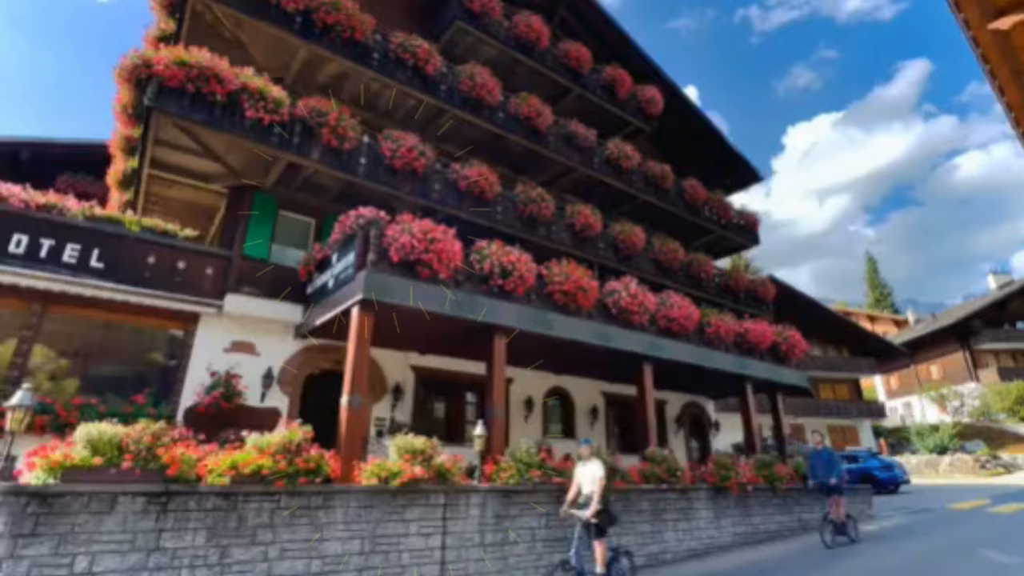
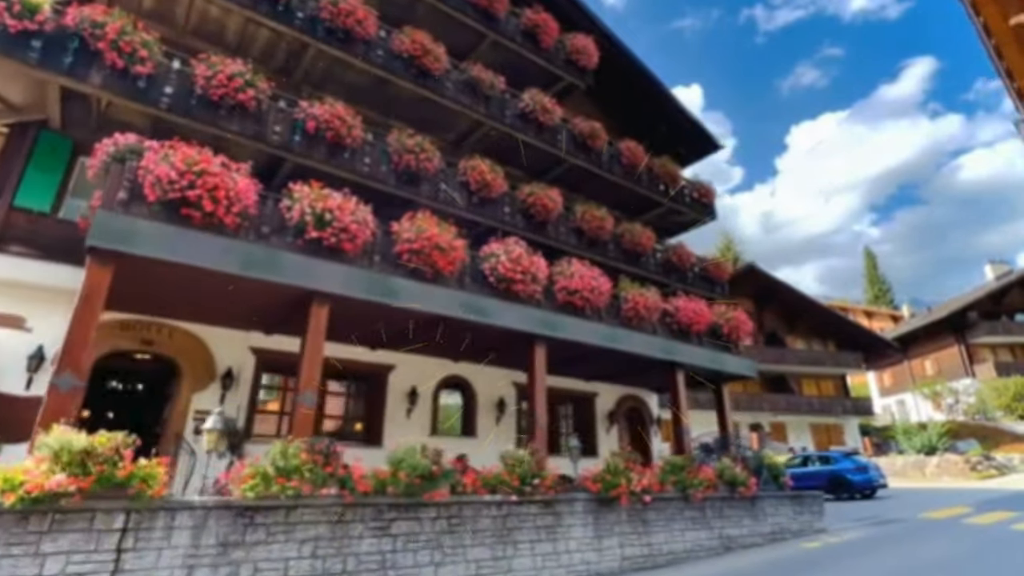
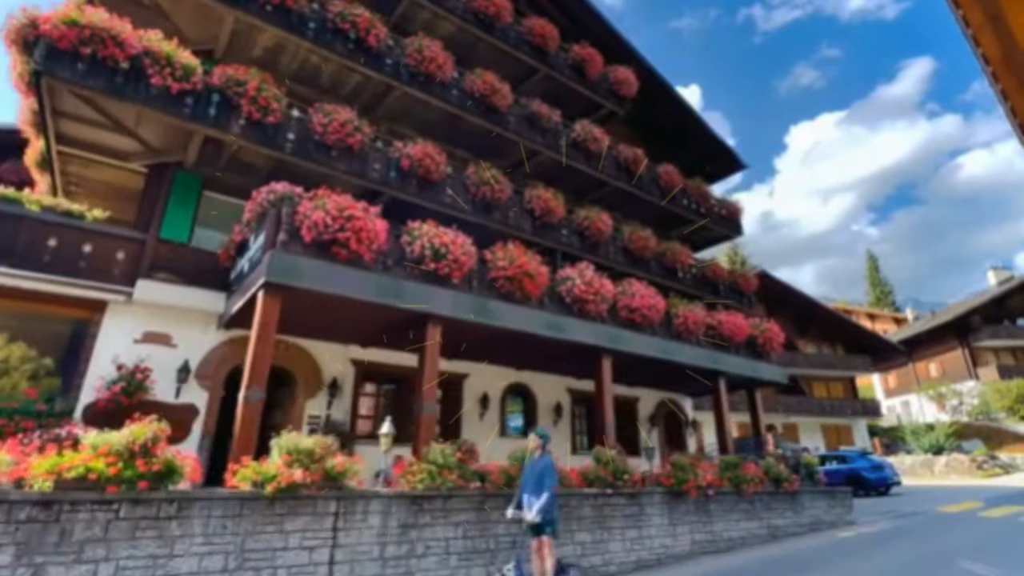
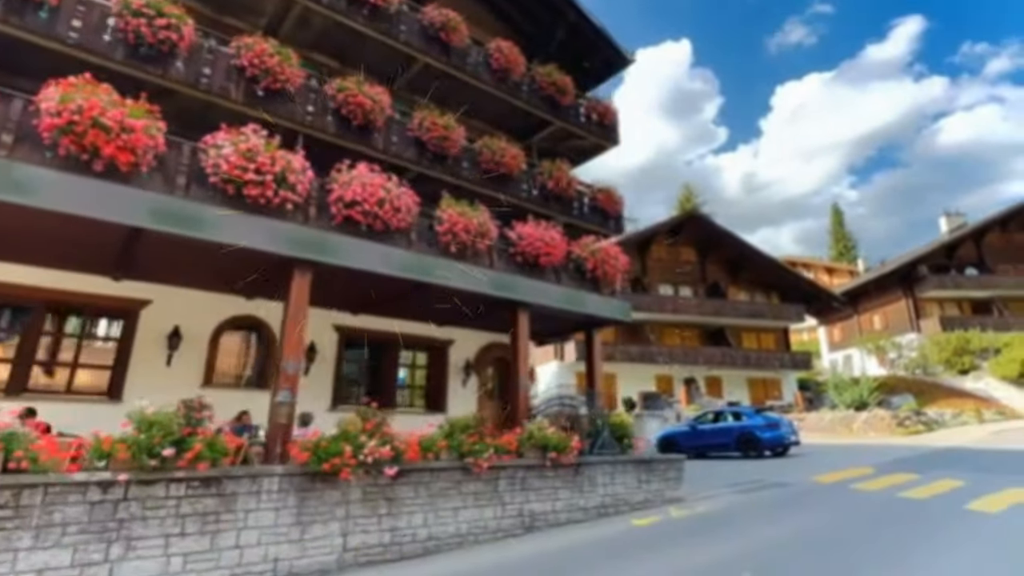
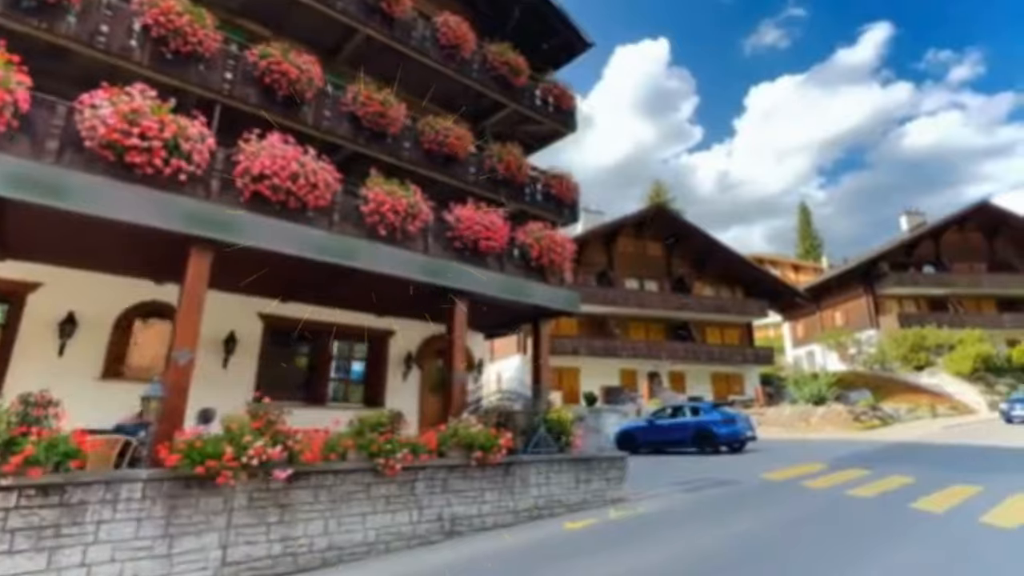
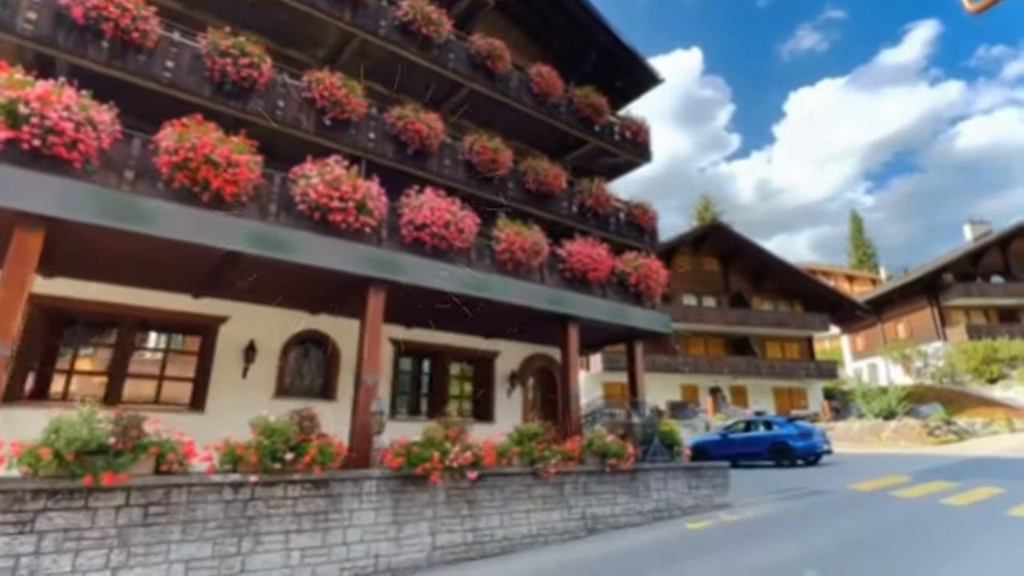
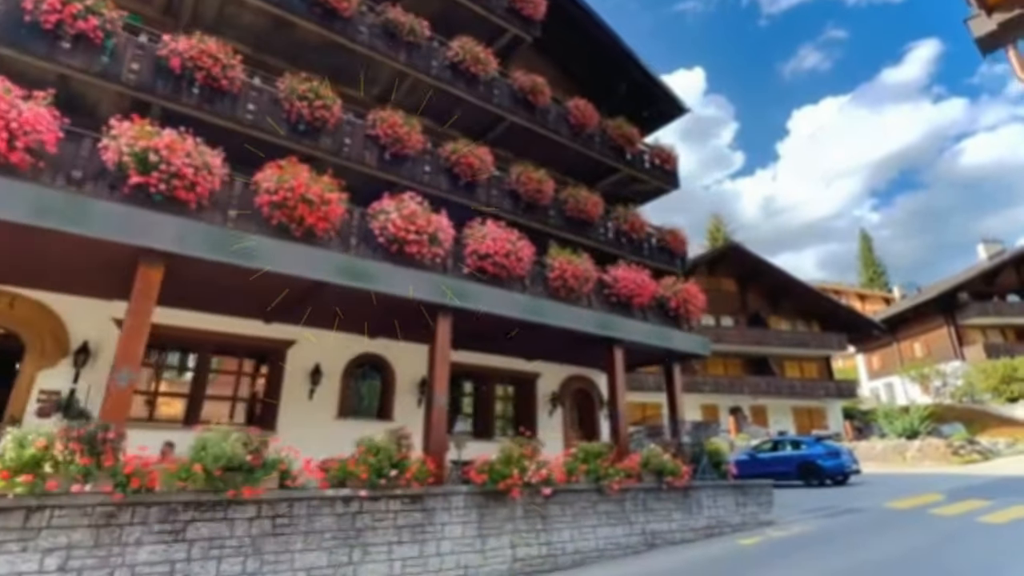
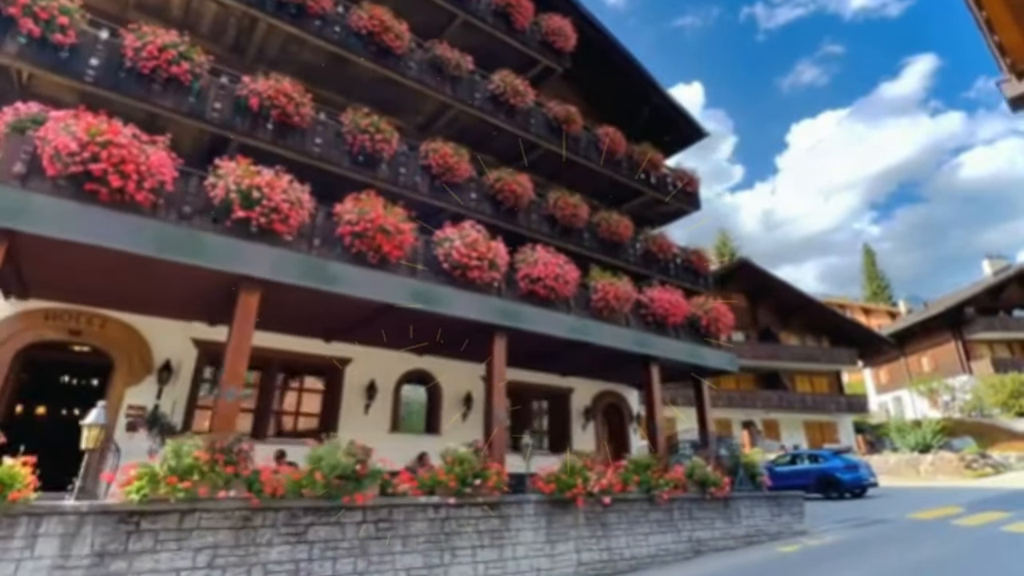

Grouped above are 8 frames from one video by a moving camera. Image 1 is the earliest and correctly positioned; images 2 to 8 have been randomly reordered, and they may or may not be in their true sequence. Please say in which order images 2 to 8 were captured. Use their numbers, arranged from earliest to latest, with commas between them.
3, 2, 8, 7, 6, 4, 5
